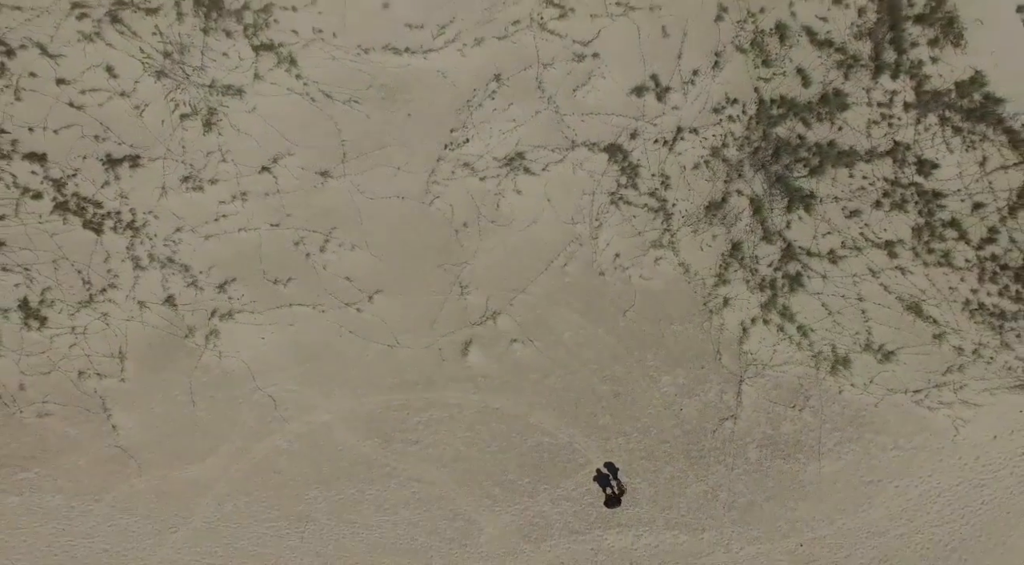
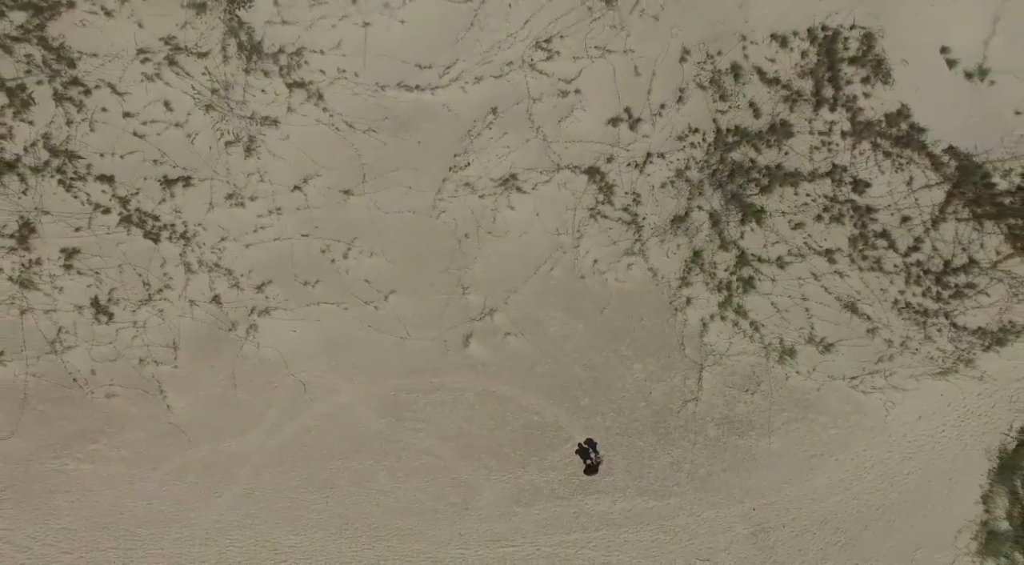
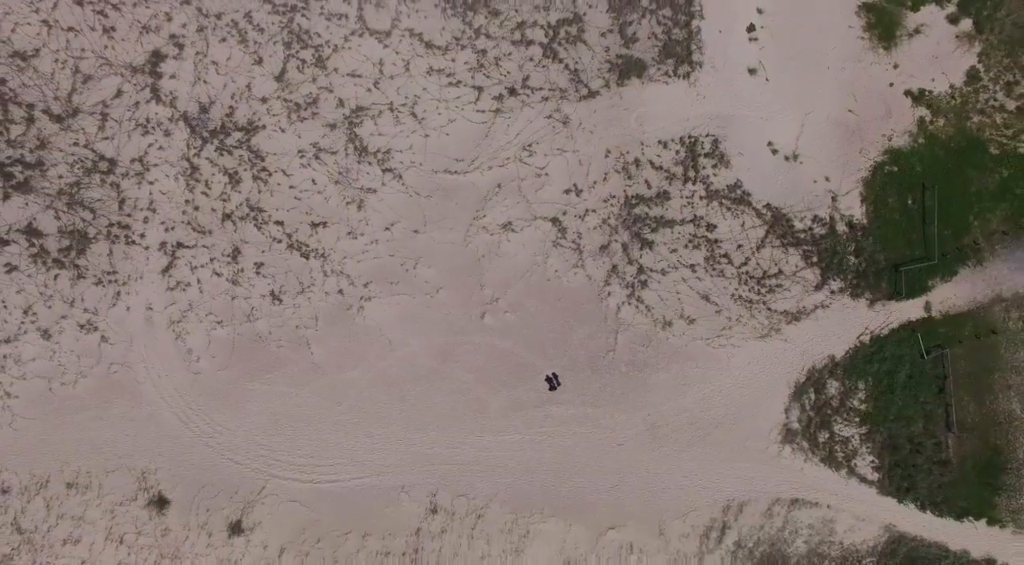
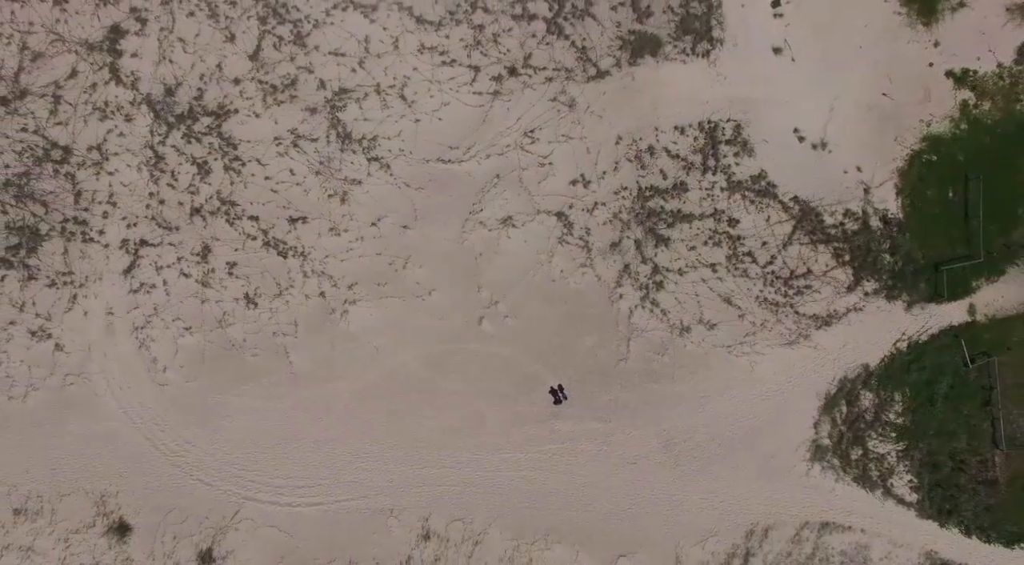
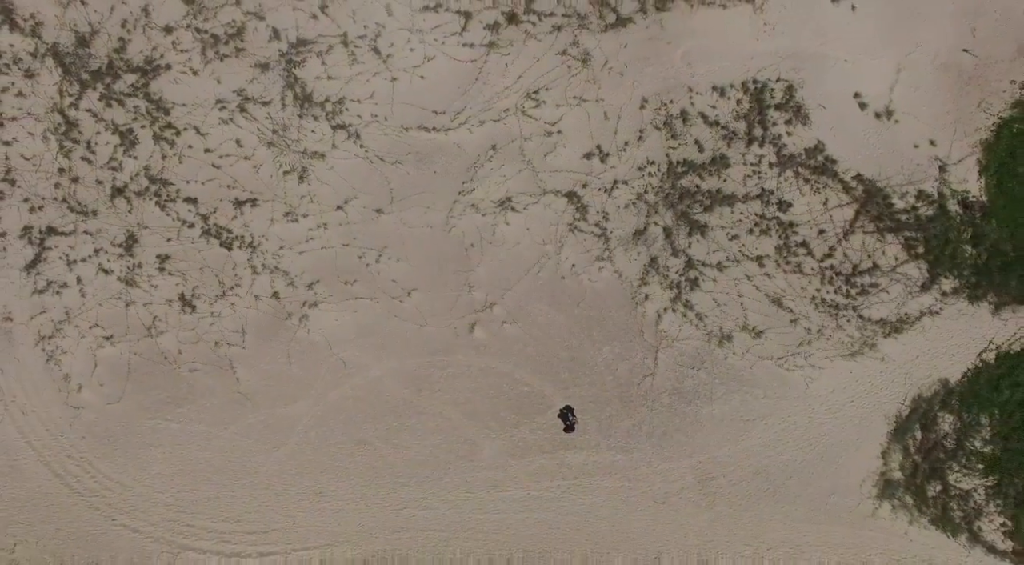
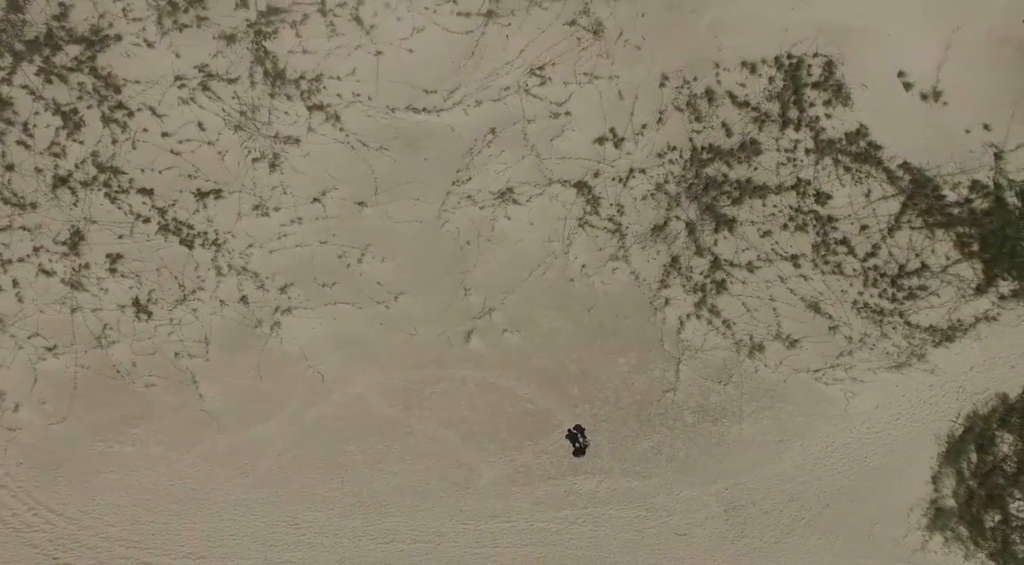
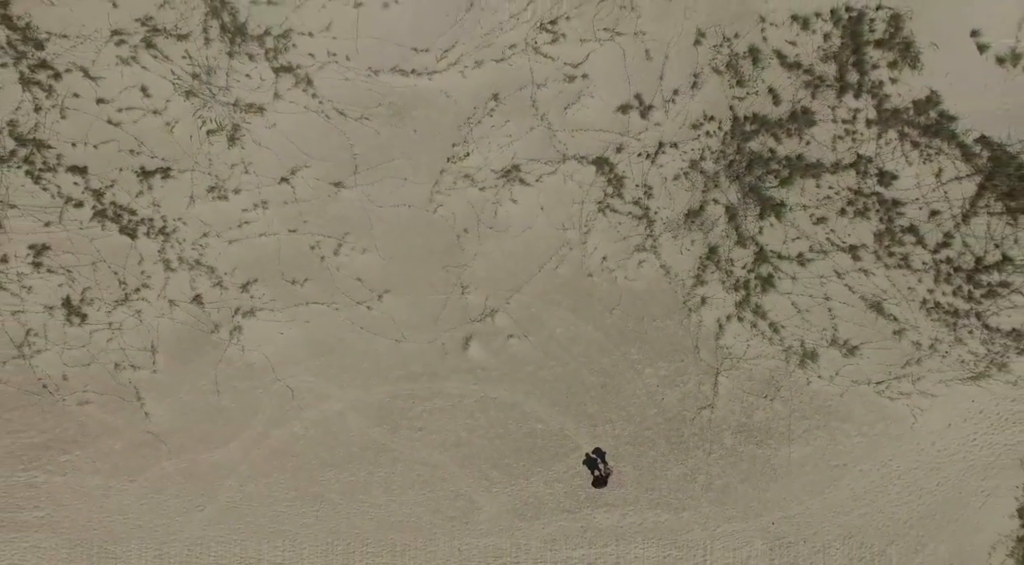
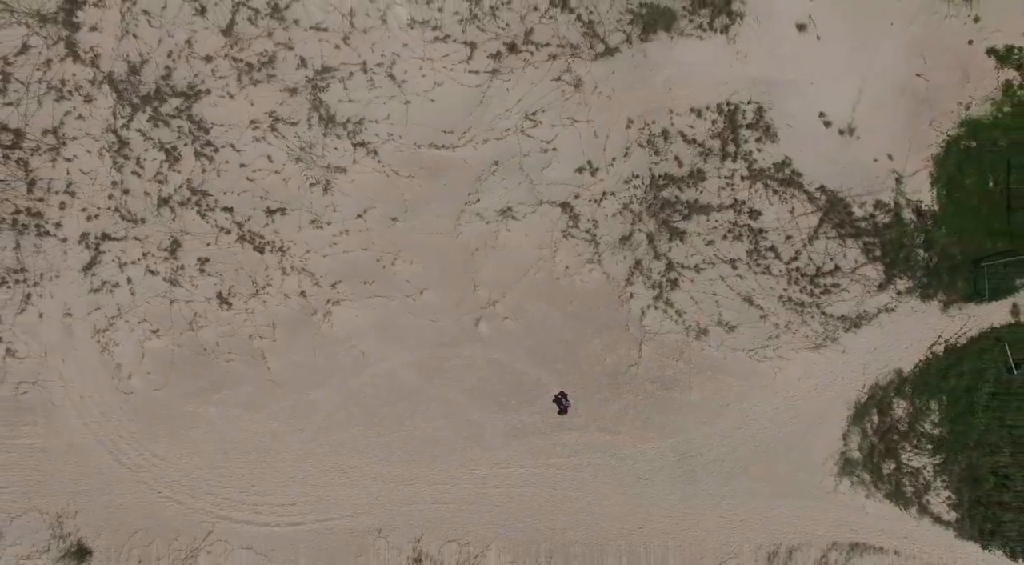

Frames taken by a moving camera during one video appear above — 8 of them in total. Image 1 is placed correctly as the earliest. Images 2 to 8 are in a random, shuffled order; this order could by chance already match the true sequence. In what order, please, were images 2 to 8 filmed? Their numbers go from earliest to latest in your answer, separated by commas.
7, 2, 6, 5, 8, 4, 3
